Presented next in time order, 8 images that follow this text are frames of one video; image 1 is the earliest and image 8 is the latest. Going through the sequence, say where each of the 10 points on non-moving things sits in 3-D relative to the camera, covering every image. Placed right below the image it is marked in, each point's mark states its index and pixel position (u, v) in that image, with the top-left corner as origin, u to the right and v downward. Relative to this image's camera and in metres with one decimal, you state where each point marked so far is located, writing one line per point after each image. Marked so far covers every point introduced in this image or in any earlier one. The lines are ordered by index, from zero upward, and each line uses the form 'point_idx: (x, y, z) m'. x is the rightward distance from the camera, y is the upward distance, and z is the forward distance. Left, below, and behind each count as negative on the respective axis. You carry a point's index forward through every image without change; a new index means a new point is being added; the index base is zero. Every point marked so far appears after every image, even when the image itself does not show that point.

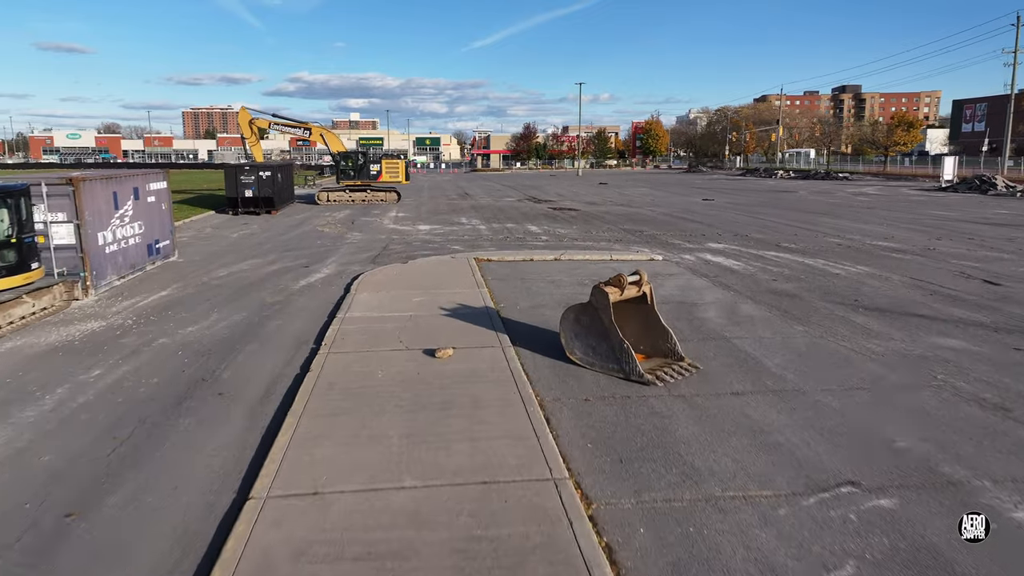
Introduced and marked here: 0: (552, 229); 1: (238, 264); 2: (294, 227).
0: (+1.0, +1.6, +17.9) m
1: (-5.2, +0.5, +12.5) m
2: (-6.0, +1.6, +18.1) m
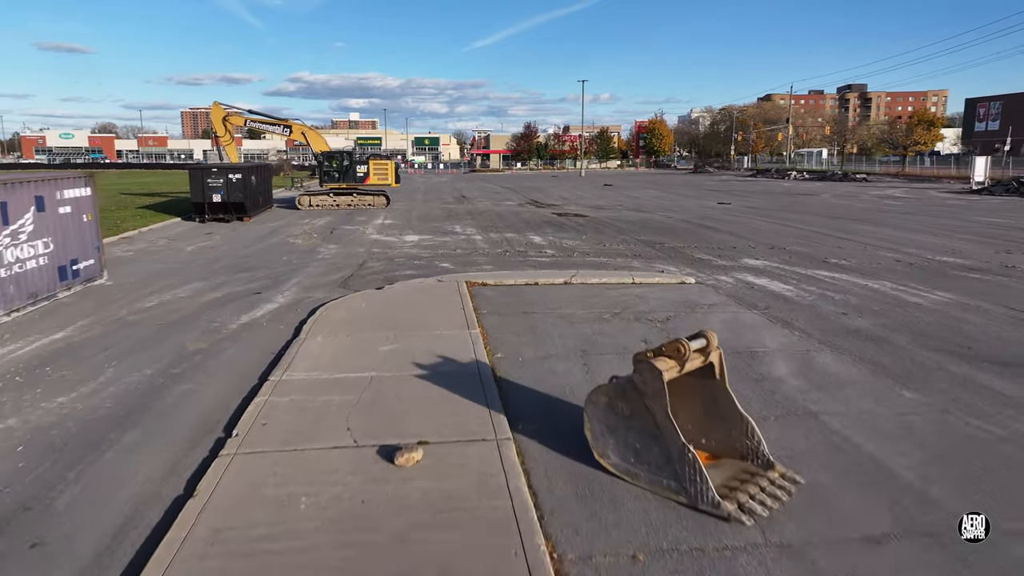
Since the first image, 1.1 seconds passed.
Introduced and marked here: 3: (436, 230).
0: (+1.1, +1.1, +15.6) m
1: (-5.2, 0.0, +10.2) m
2: (-6.0, +1.2, +15.8) m
3: (-2.1, +1.5, +17.7) m
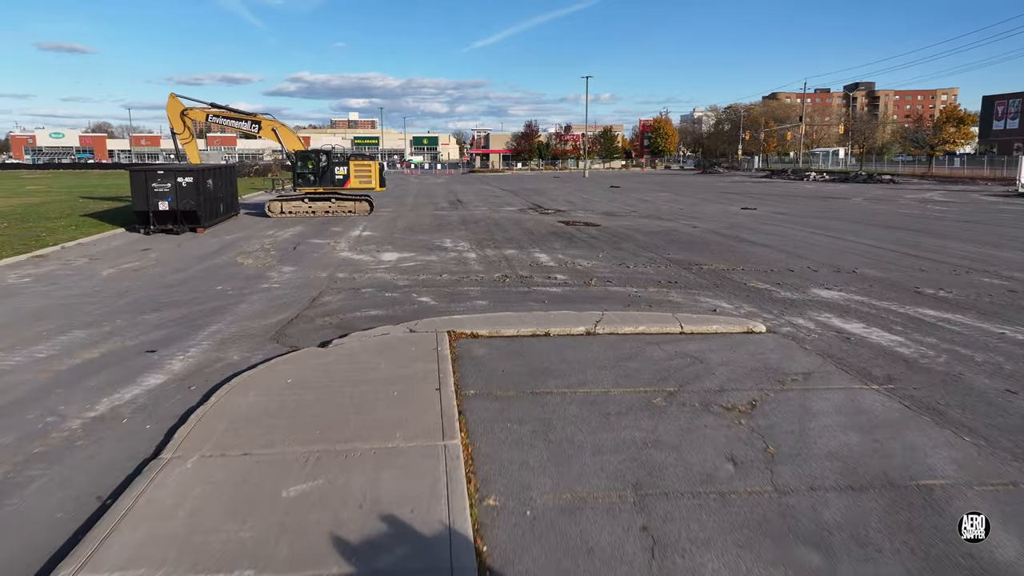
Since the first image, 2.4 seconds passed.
0: (+1.1, +0.5, +12.7) m
1: (-5.2, -0.6, +7.3) m
2: (-6.0, +0.6, +12.9) m
3: (-2.0, +1.0, +14.8) m
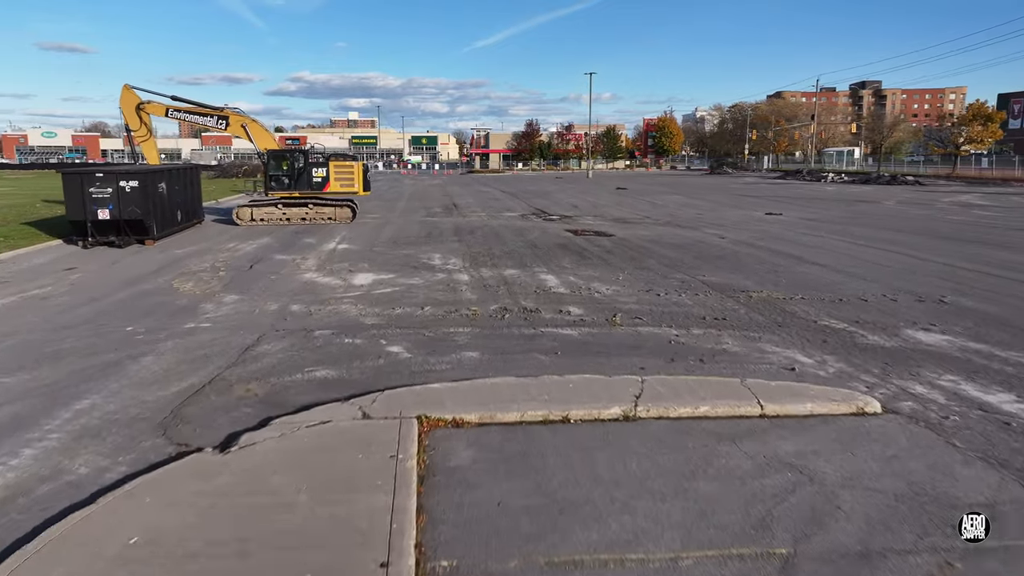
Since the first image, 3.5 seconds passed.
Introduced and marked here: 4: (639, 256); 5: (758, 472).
0: (+1.1, +0.1, +10.3) m
1: (-5.2, -1.1, +4.9) m
2: (-5.9, +0.1, +10.5) m
3: (-2.0, +0.5, +12.4) m
4: (+2.5, +0.6, +13.0) m
5: (+1.6, -1.2, +4.3) m
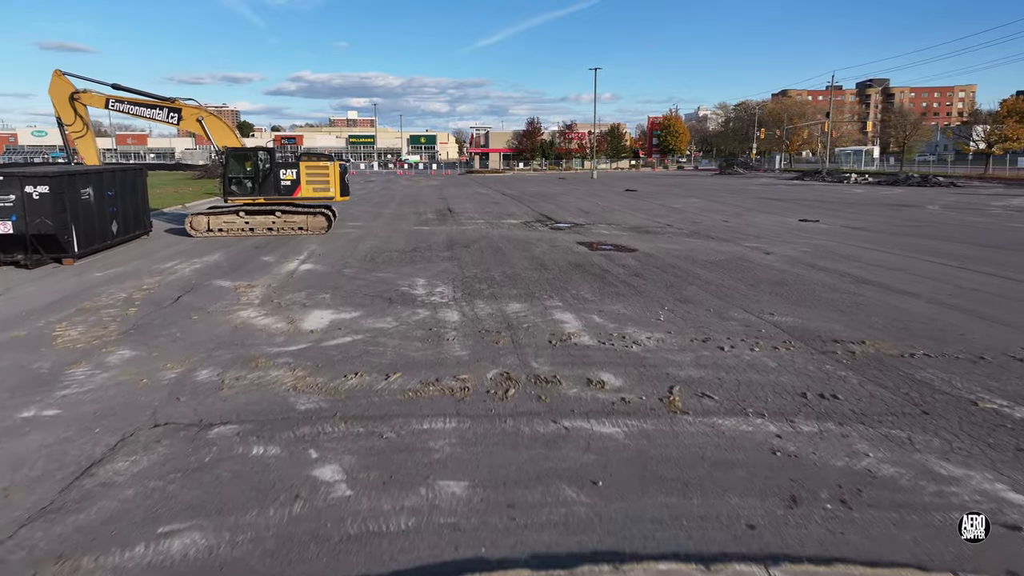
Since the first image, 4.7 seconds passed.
0: (+1.2, -0.5, +7.6) m
1: (-5.1, -1.6, +2.2) m
2: (-5.9, -0.4, +7.8) m
3: (-2.0, 0.0, +9.7) m
4: (+2.6, +0.1, +10.3) m
5: (+1.7, -1.7, +1.6) m
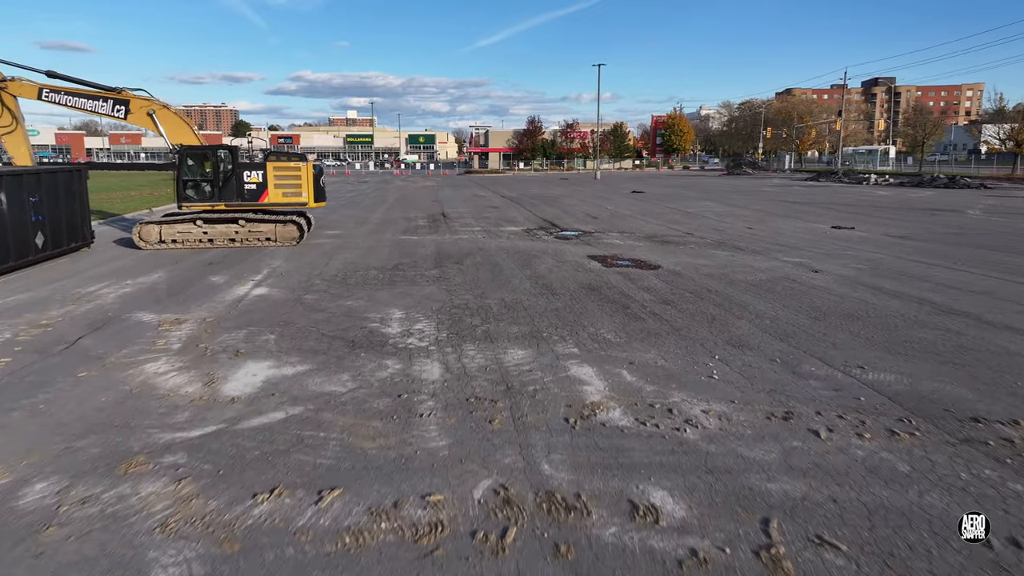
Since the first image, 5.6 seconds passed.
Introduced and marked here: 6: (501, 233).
0: (+1.2, -0.9, +5.5) m
1: (-5.1, -2.0, +0.1) m
2: (-5.9, -0.8, +5.7) m
3: (-2.0, -0.4, +7.6) m
4: (+2.6, -0.3, +8.2) m
5: (+1.7, -2.1, -0.6) m
6: (-0.3, +1.4, +16.5) m
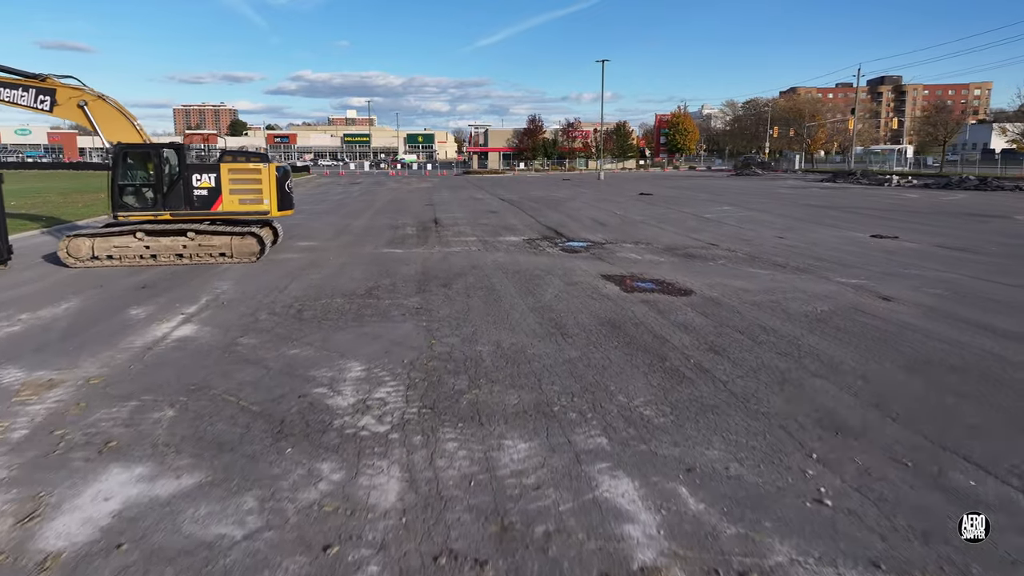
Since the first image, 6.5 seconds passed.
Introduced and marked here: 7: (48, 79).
0: (+1.1, -1.3, +3.3) m
1: (-5.1, -2.4, -2.1) m
2: (-5.9, -1.2, +3.6) m
3: (-2.0, -0.9, +5.4) m
4: (+2.6, -0.7, +6.0) m
5: (+1.7, -2.6, -2.7) m
6: (-0.3, +1.0, +14.4) m
7: (-7.9, +3.6, +11.4) m
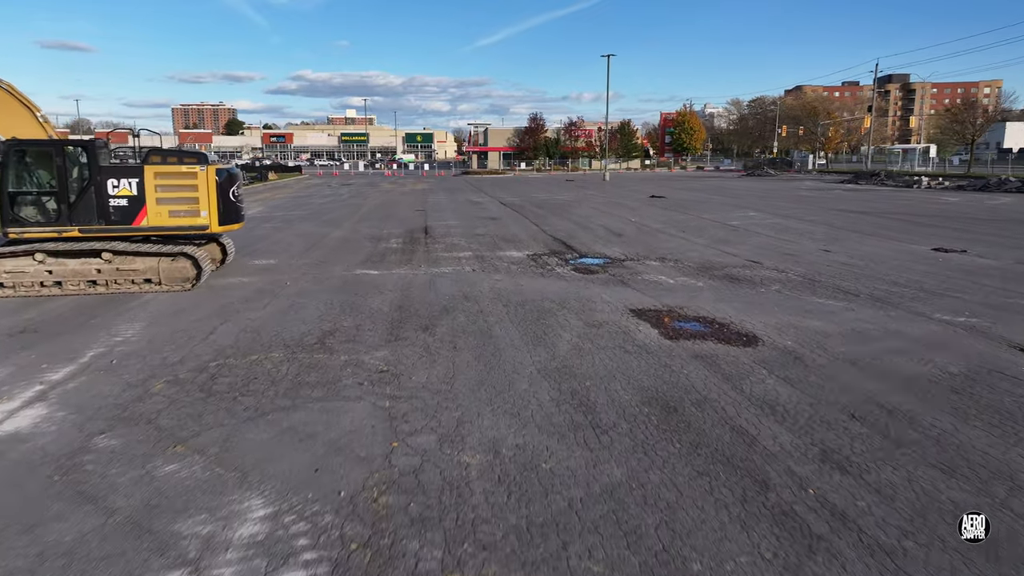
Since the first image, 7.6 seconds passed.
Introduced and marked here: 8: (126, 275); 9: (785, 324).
0: (+1.2, -1.8, +0.9) m
1: (-5.1, -2.9, -4.5) m
2: (-5.9, -1.7, +1.1) m
3: (-1.9, -1.4, +3.0) m
4: (+2.6, -1.2, +3.6) m
5: (+1.7, -3.1, -5.2) m
6: (-0.3, +0.5, +11.9) m
7: (-7.9, +3.1, +9.0) m
8: (-5.2, +0.2, +8.8) m
9: (+3.2, -0.4, +7.7) m
